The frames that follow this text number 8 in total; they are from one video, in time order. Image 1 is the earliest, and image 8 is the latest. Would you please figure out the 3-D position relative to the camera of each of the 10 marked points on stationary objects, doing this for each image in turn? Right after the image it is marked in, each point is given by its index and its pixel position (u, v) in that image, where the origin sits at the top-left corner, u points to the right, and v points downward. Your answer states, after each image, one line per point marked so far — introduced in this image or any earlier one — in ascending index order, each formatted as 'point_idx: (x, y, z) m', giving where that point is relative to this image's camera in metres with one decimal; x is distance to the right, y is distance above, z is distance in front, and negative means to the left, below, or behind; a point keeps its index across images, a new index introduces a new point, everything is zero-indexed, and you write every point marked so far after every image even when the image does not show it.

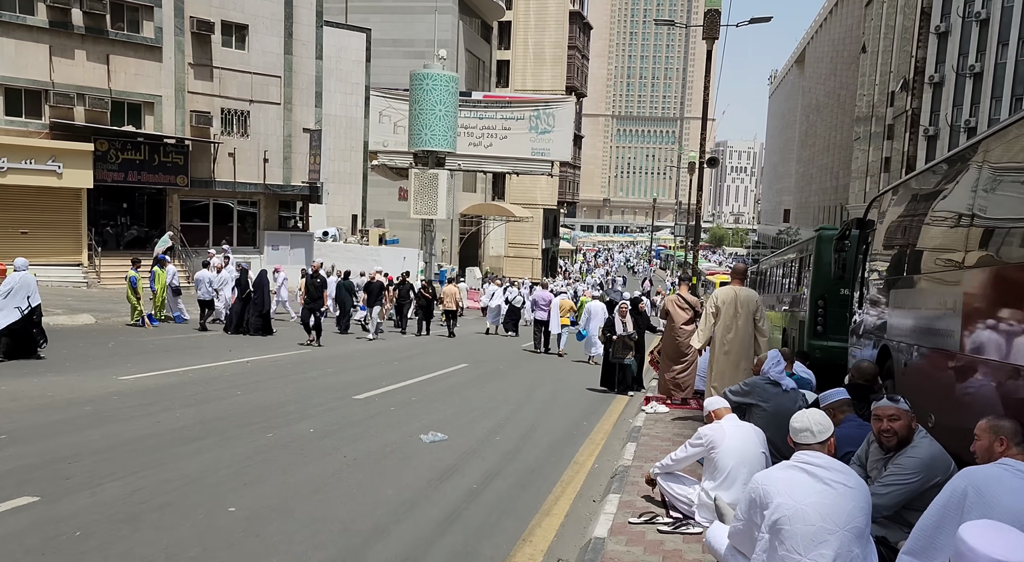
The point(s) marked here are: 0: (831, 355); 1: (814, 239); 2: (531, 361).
0: (+5.5, -1.3, +15.4) m
1: (+5.4, +0.7, +15.7) m
2: (+0.5, -1.7, +18.9) m
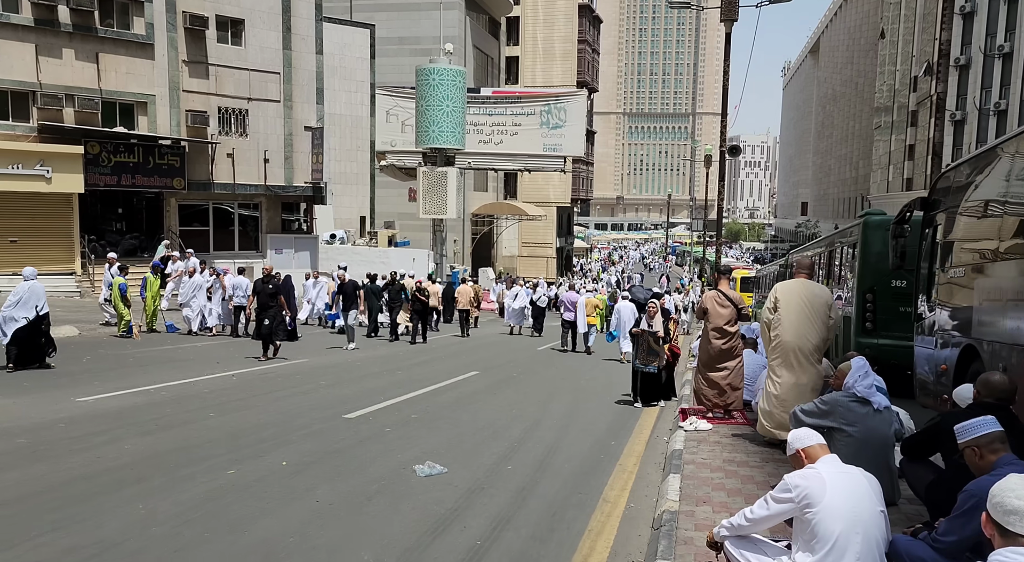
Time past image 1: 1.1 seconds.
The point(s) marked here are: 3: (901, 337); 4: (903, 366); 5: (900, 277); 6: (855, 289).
0: (+5.7, -1.1, +13.9) m
1: (+5.6, +0.9, +14.2) m
2: (+0.8, -1.7, +17.5) m
3: (+6.1, -0.9, +13.9) m
4: (+6.1, -1.3, +13.9) m
5: (+6.0, +0.1, +13.9) m
6: (+5.4, -0.1, +14.2) m
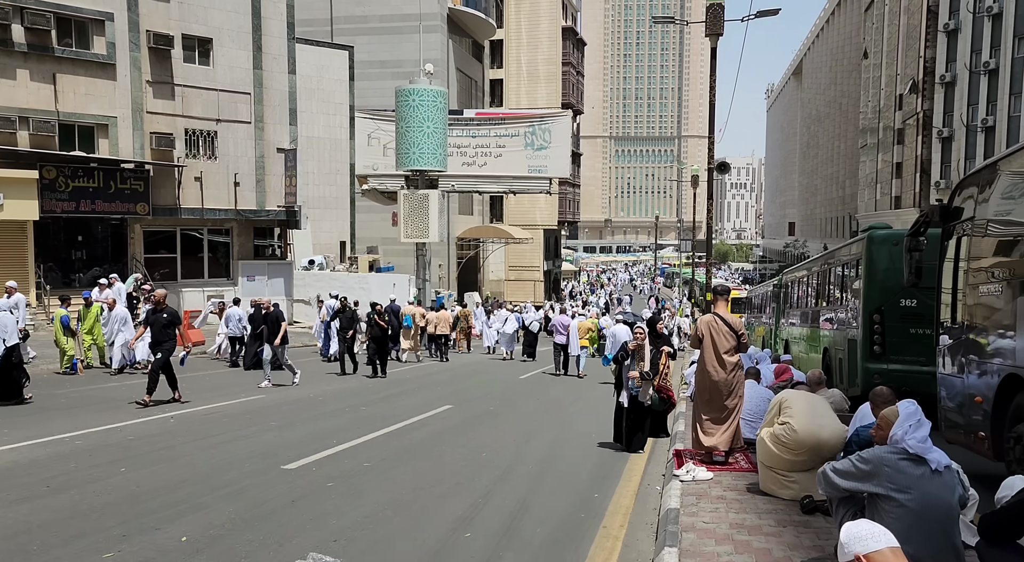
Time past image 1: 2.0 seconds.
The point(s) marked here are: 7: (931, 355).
0: (+5.4, -1.4, +12.7) m
1: (+5.2, +0.6, +13.1) m
2: (+0.4, -2.1, +16.2) m
3: (+5.7, -1.1, +12.7) m
4: (+5.8, -1.6, +12.7) m
5: (+5.6, -0.2, +12.7) m
6: (+5.1, -0.4, +13.0) m
7: (+5.9, -1.1, +12.6) m
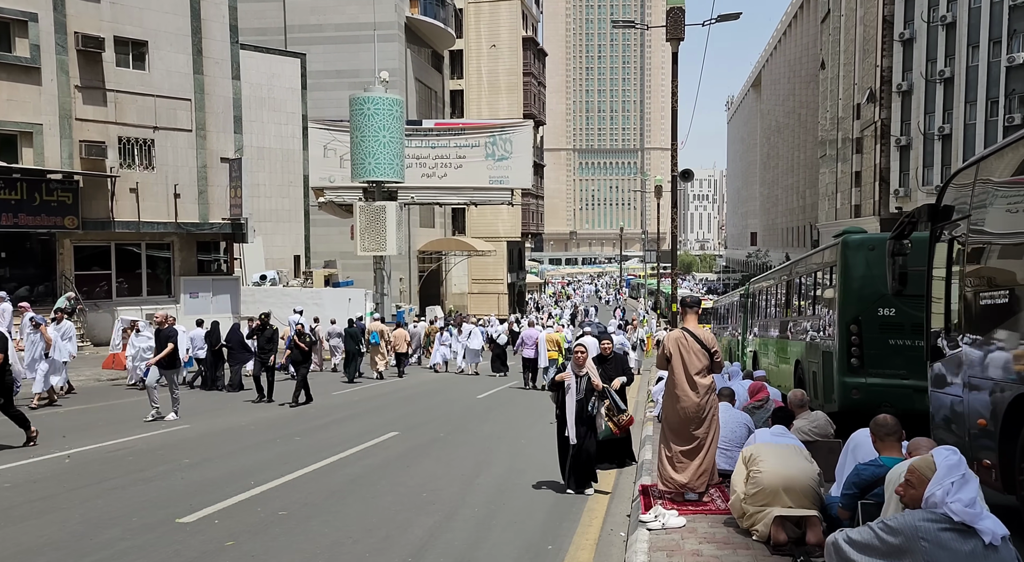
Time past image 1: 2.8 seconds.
0: (+4.7, -1.5, +11.6) m
1: (+4.5, +0.5, +12.0) m
2: (-0.4, -2.3, +14.9) m
3: (+5.0, -1.2, +11.6) m
4: (+5.1, -1.7, +11.6) m
5: (+4.9, -0.3, +11.7) m
6: (+4.4, -0.5, +12.0) m
7: (+5.2, -1.1, +11.6) m
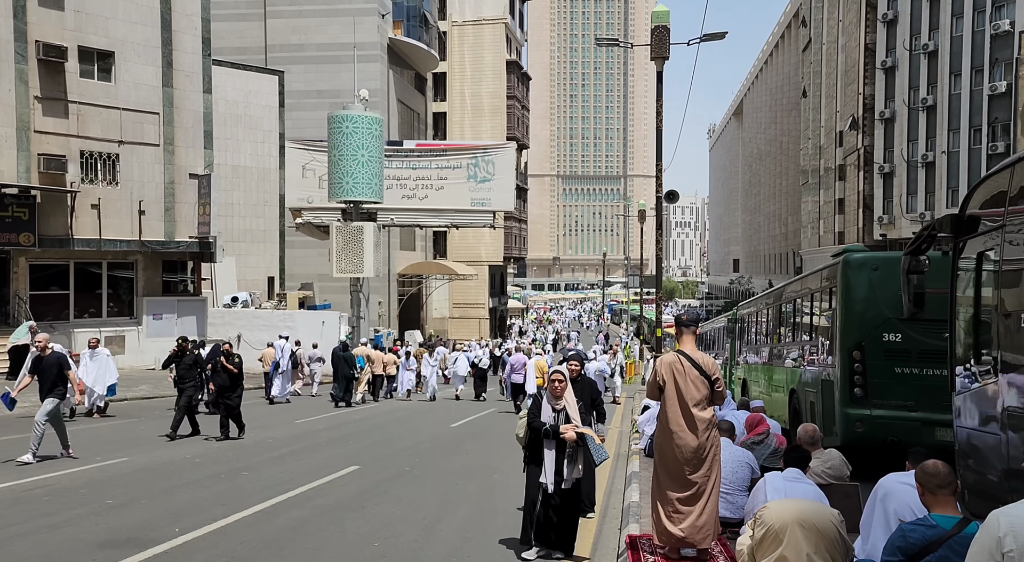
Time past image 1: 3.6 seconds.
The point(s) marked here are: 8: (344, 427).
0: (+4.4, -1.8, +10.6) m
1: (+4.1, +0.2, +11.1) m
2: (-0.8, -2.7, +13.8) m
3: (+4.7, -1.5, +10.7) m
4: (+4.8, -2.0, +10.7) m
5: (+4.6, -0.6, +10.7) m
6: (+4.0, -0.8, +11.0) m
7: (+4.9, -1.4, +10.6) m
8: (-3.3, -2.9, +17.5) m
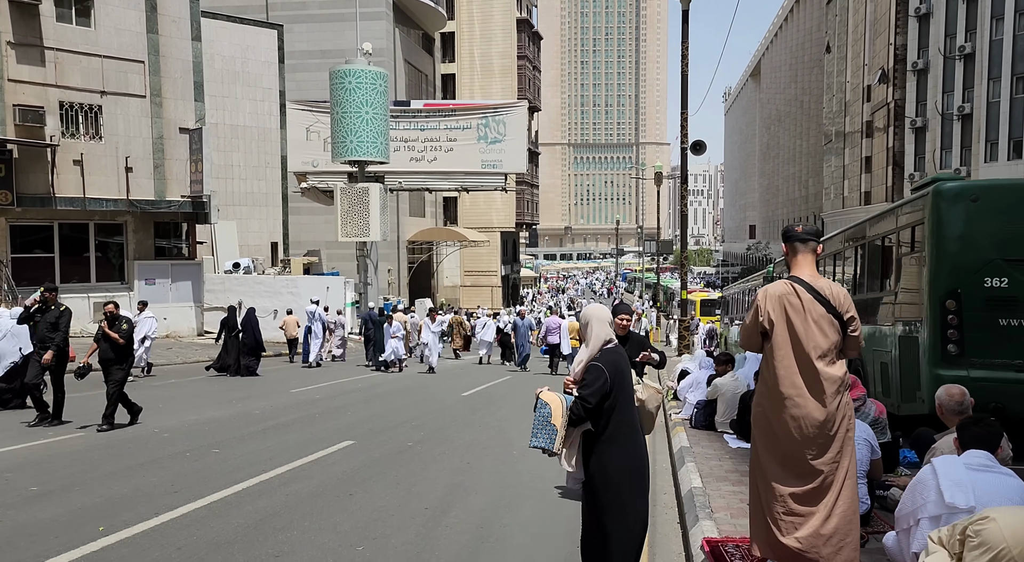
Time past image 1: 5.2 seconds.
0: (+4.6, -1.1, +8.8) m
1: (+4.3, +0.9, +9.2) m
2: (-0.5, -1.9, +12.1) m
3: (+4.9, -0.8, +8.8) m
4: (+5.0, -1.3, +8.8) m
5: (+4.8, +0.1, +8.9) m
6: (+4.2, -0.1, +9.1) m
7: (+5.1, -0.8, +8.8) m
8: (-3.0, -2.0, +15.8) m
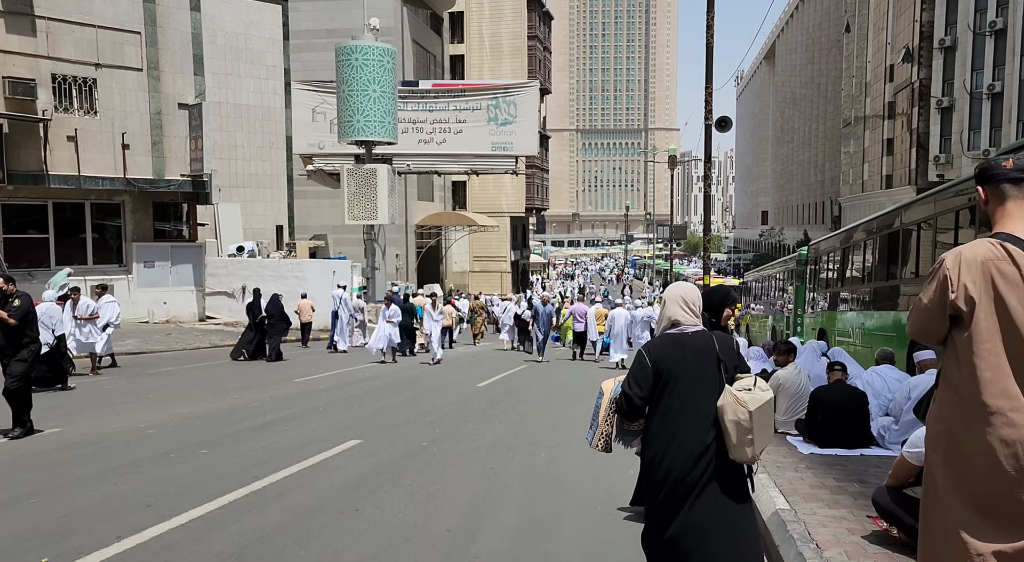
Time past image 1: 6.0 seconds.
0: (+4.9, -0.9, +7.6) m
1: (+4.6, +1.1, +7.9) m
2: (-0.2, -1.7, +10.9) m
3: (+5.2, -0.7, +7.6) m
4: (+5.3, -1.1, +7.6) m
5: (+5.1, +0.3, +7.6) m
6: (+4.5, +0.1, +7.9) m
7: (+5.4, -0.6, +7.5) m
8: (-2.6, -1.7, +14.6) m
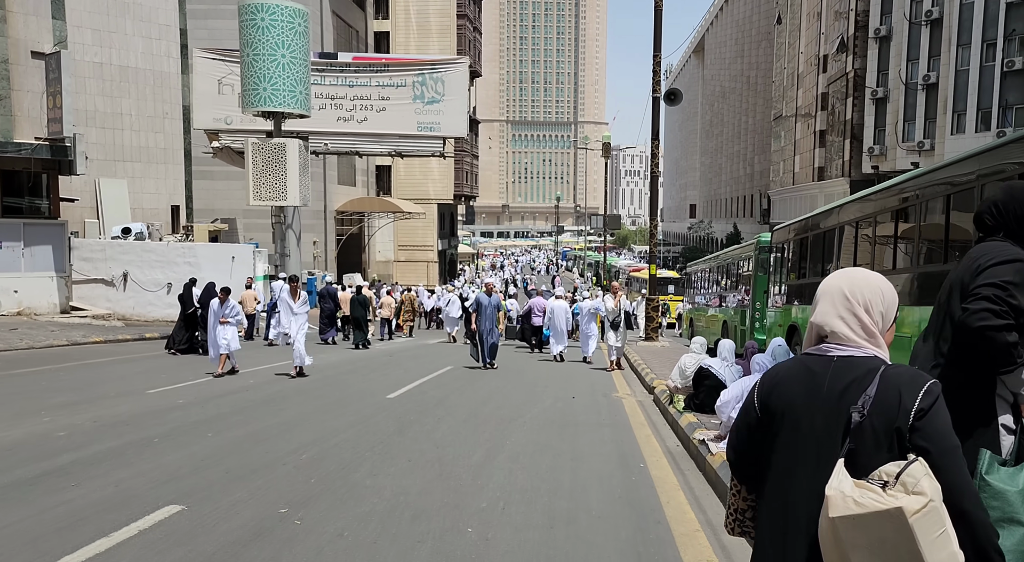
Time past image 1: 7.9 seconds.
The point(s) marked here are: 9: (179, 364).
0: (+4.3, -0.8, +4.7) m
1: (+4.1, +1.2, +5.0) m
2: (-1.0, -1.5, +7.6) m
3: (+4.7, -0.5, +4.7) m
4: (+4.7, -1.0, +4.8) m
5: (+4.6, +0.4, +4.8) m
6: (+4.0, +0.2, +5.0) m
7: (+4.9, -0.5, +4.7) m
8: (-3.7, -1.5, +11.1) m
9: (-6.1, -1.5, +16.1) m
